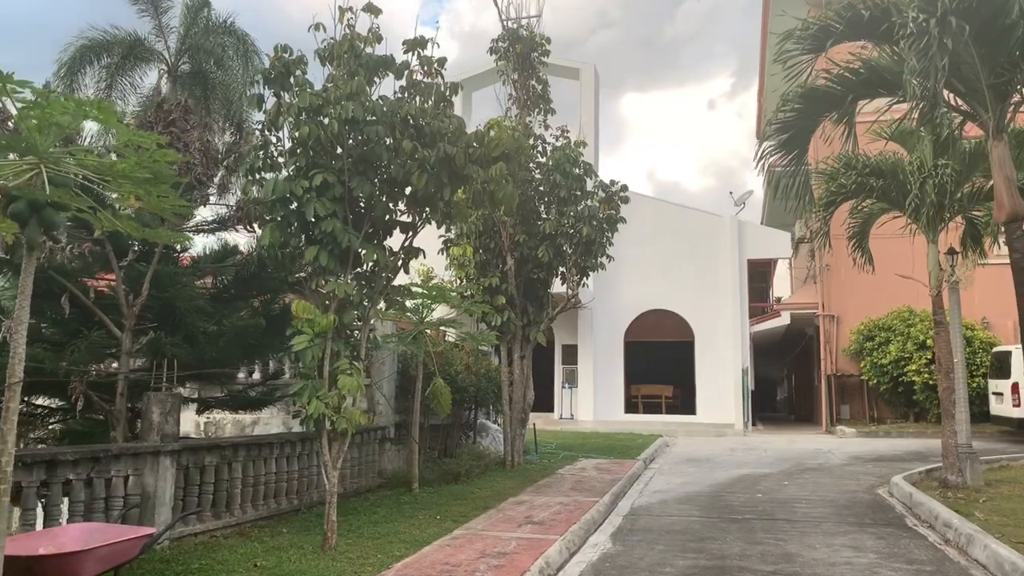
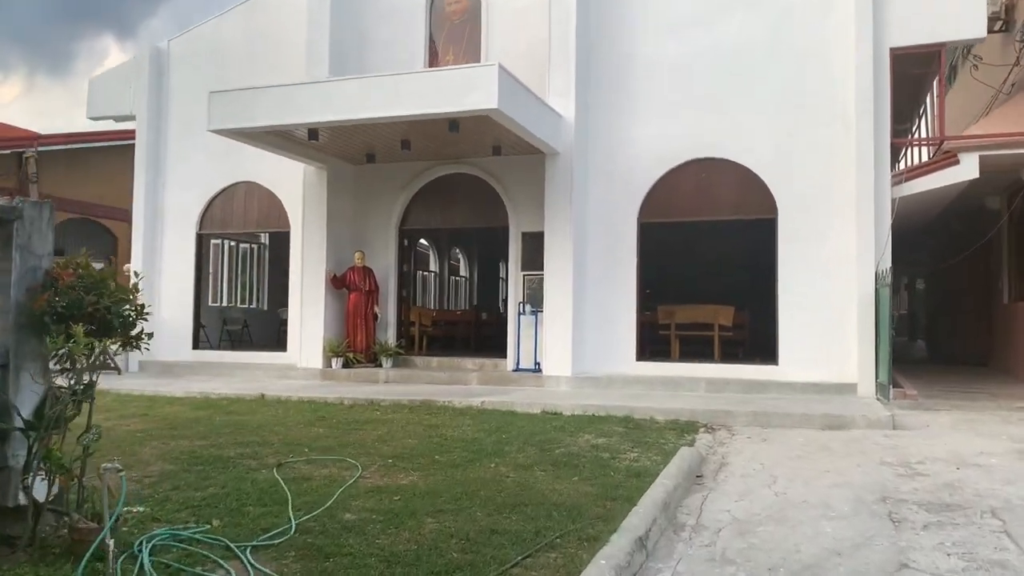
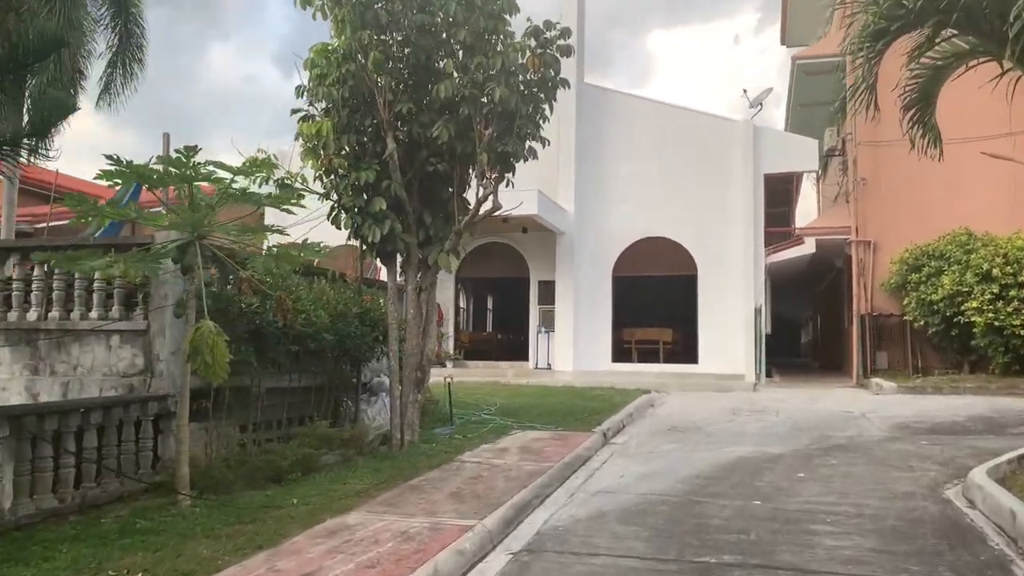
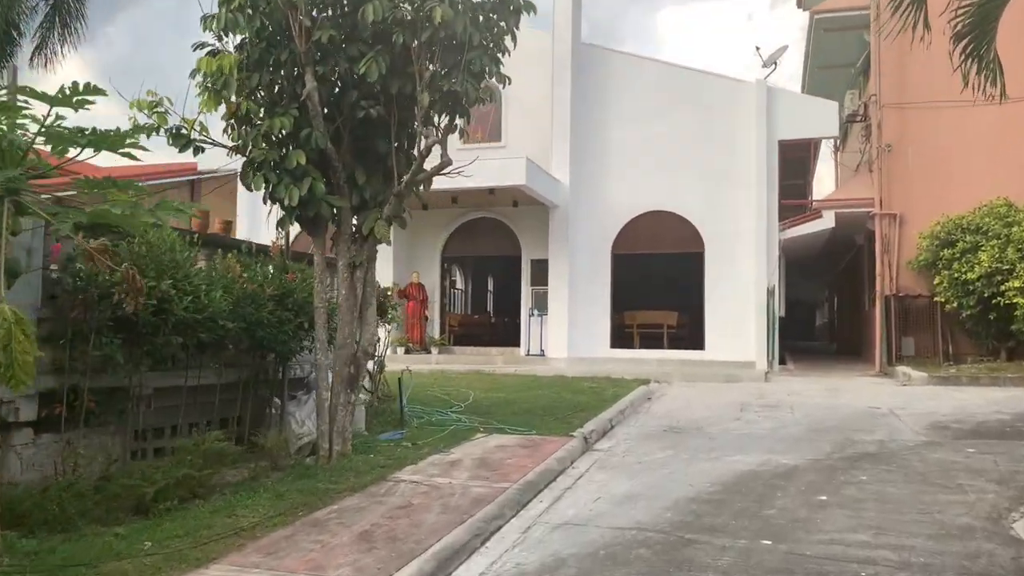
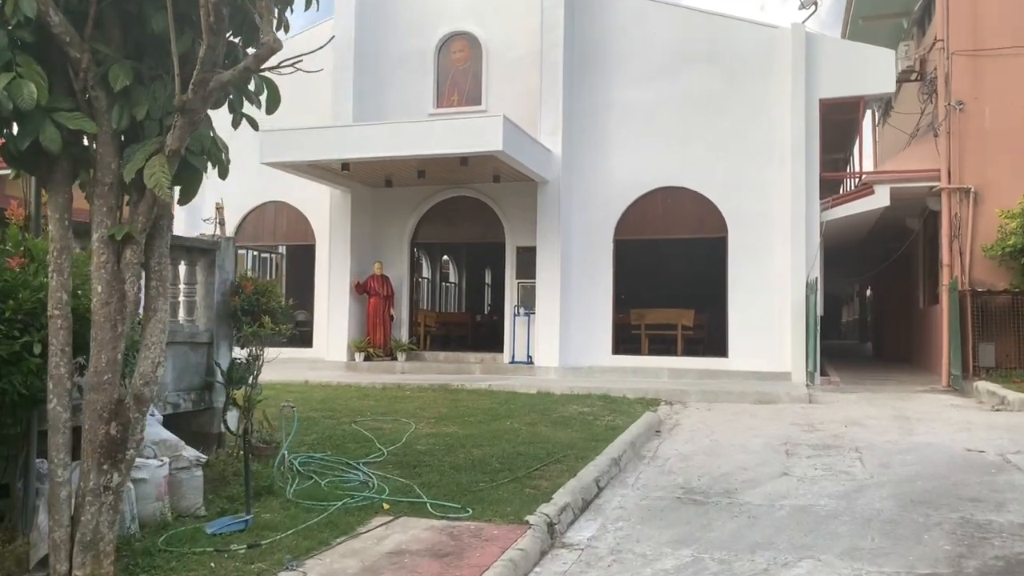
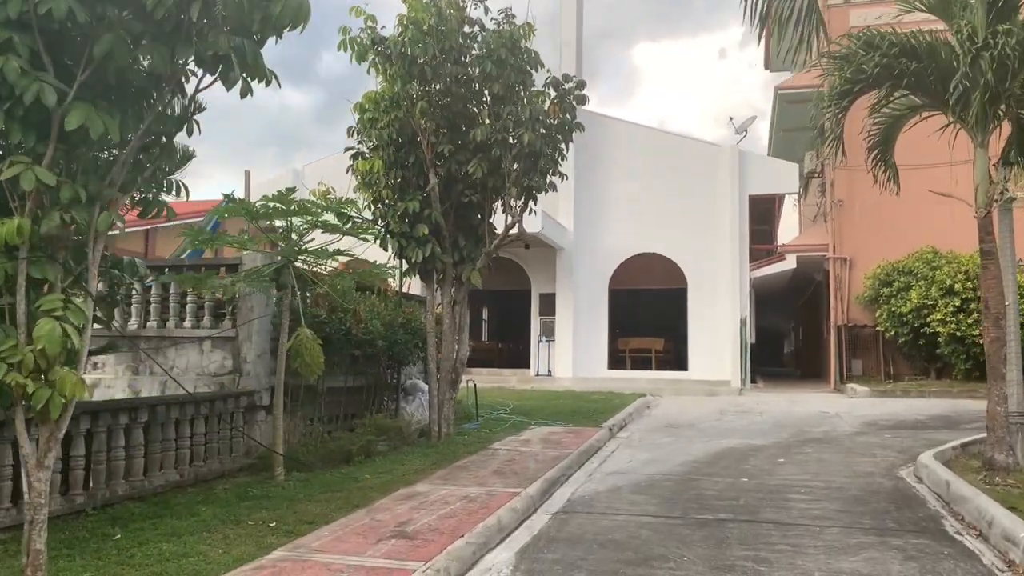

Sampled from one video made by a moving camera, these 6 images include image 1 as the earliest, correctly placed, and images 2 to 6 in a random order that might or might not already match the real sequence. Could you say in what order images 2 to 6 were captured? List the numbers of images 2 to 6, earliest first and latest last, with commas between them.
6, 3, 4, 5, 2
